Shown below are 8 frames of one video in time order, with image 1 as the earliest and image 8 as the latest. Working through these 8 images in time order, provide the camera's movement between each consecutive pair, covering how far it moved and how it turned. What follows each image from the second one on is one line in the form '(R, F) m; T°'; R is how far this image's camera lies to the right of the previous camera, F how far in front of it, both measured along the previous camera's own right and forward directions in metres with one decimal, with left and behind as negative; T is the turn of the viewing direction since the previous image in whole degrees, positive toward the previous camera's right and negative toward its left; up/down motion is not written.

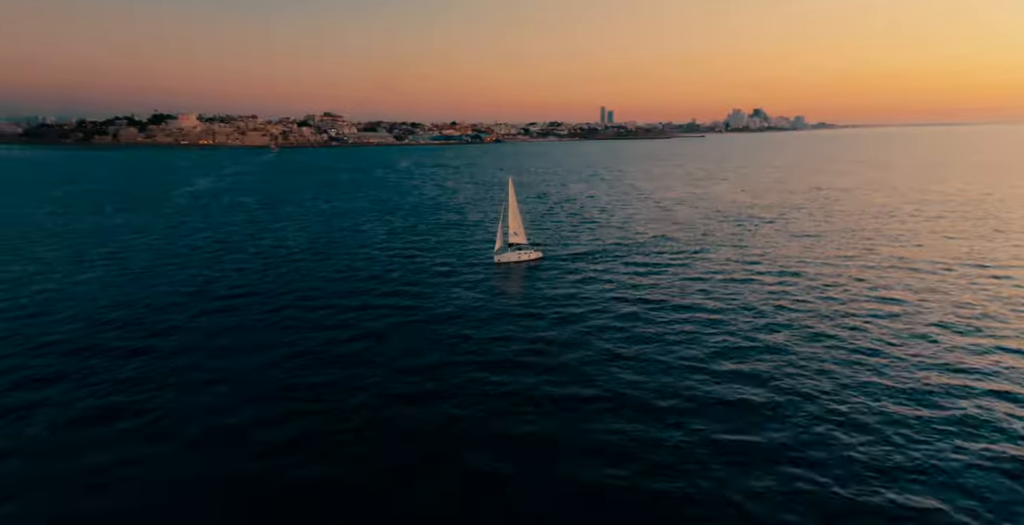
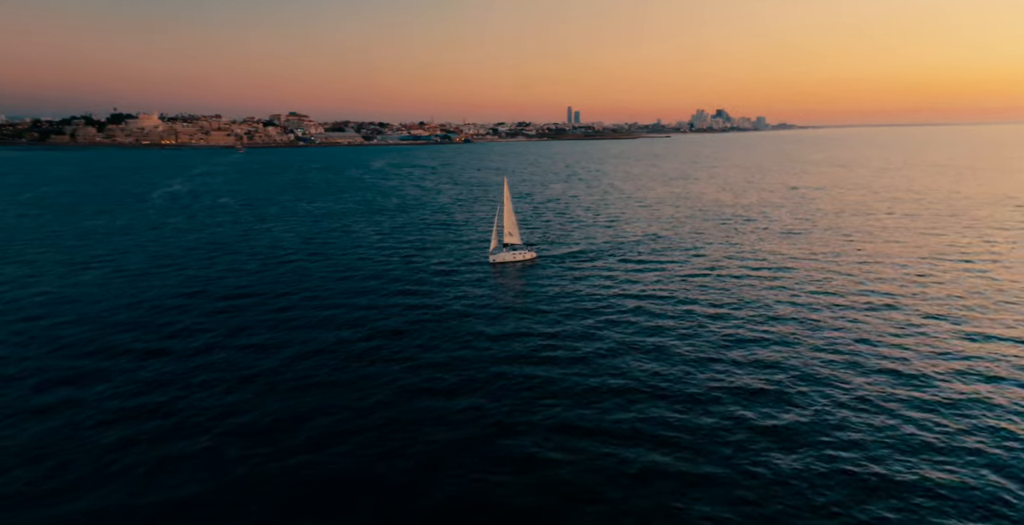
(-2.5, -0.7) m; +2°
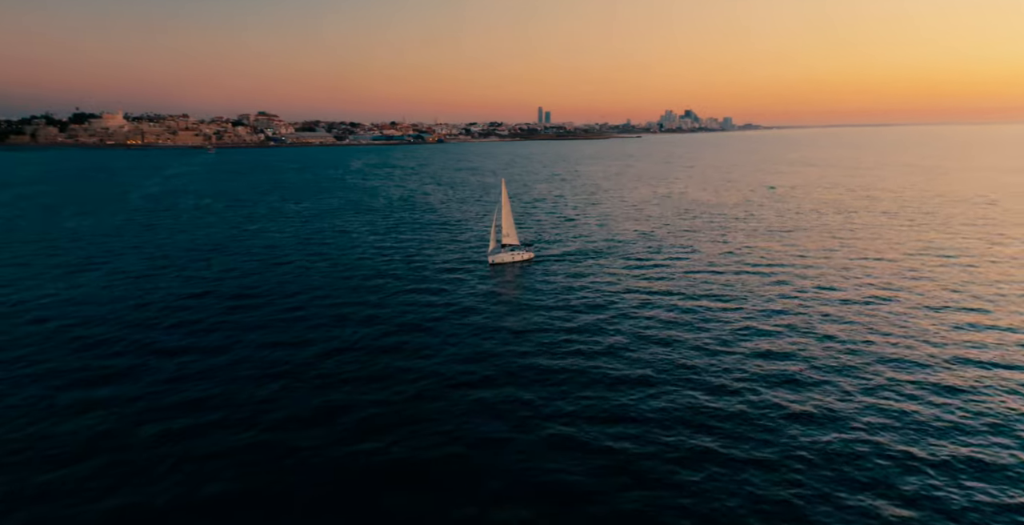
(-2.5, -0.8) m; +2°
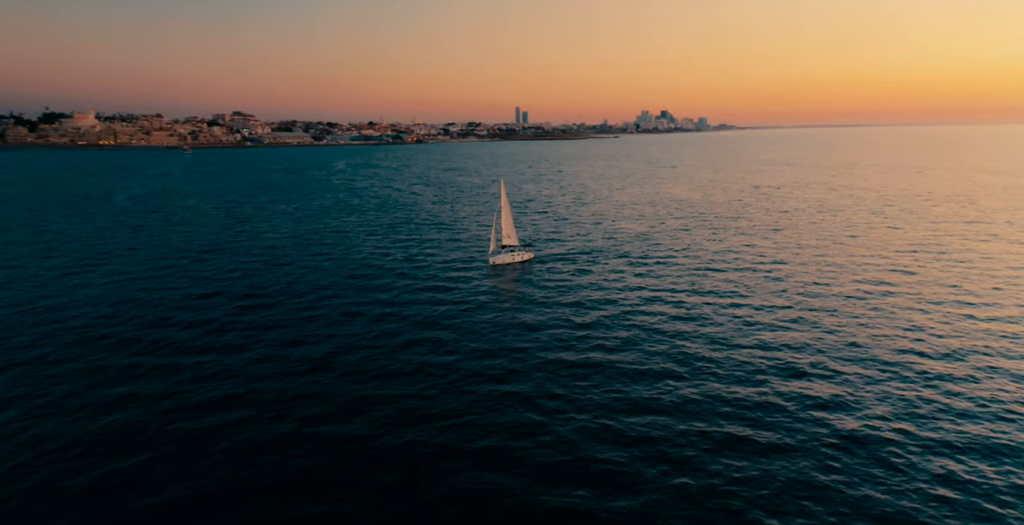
(-2.2, -0.7) m; +1°
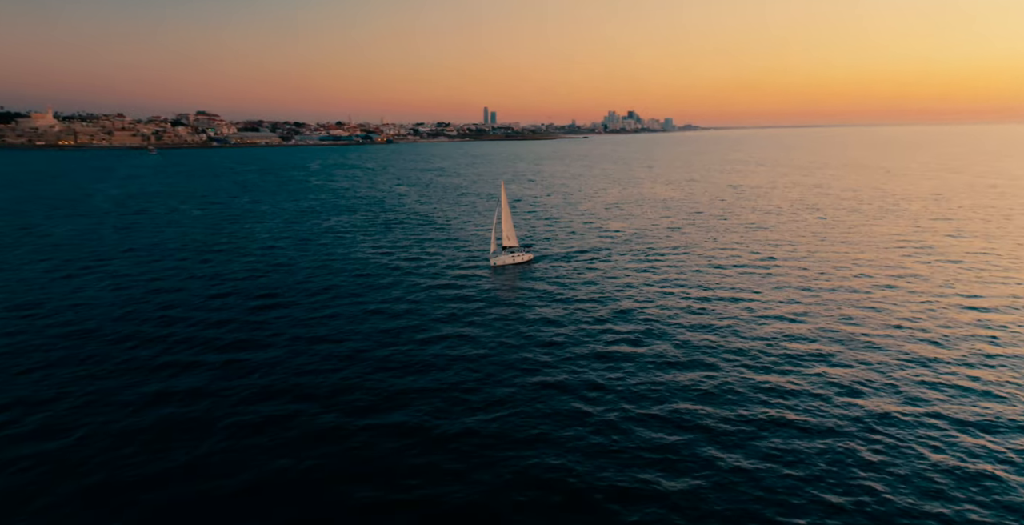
(-3.2, -0.9) m; +2°
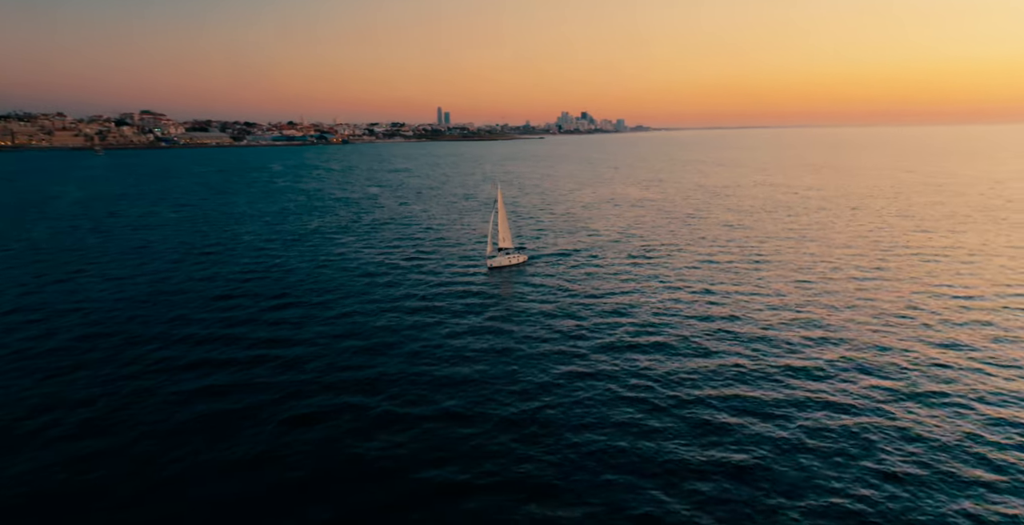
(-4.2, -1.1) m; +3°
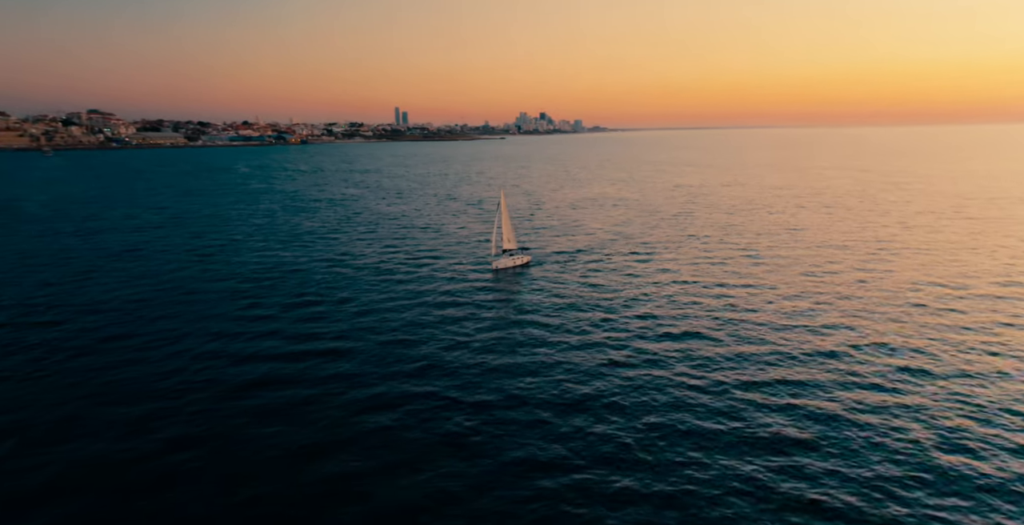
(-4.7, -1.1) m; +3°
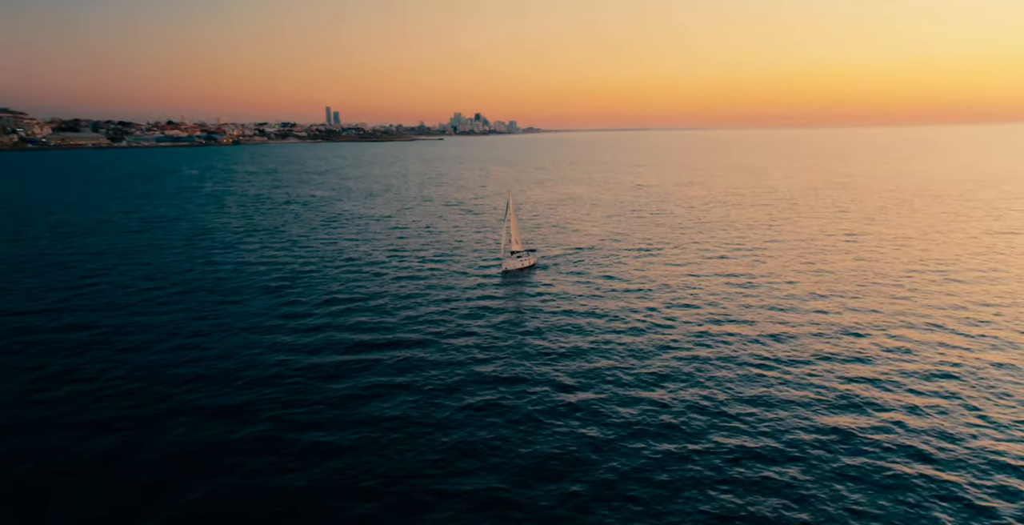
(-7.5, -1.3) m; +4°
